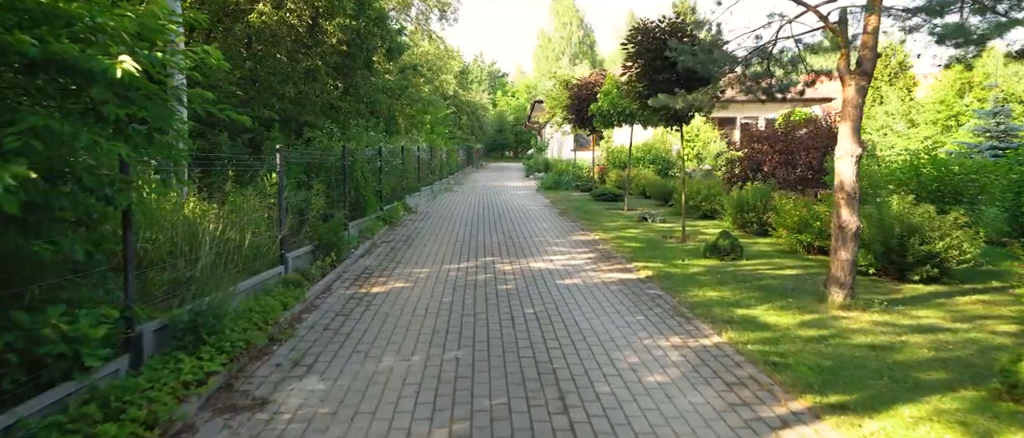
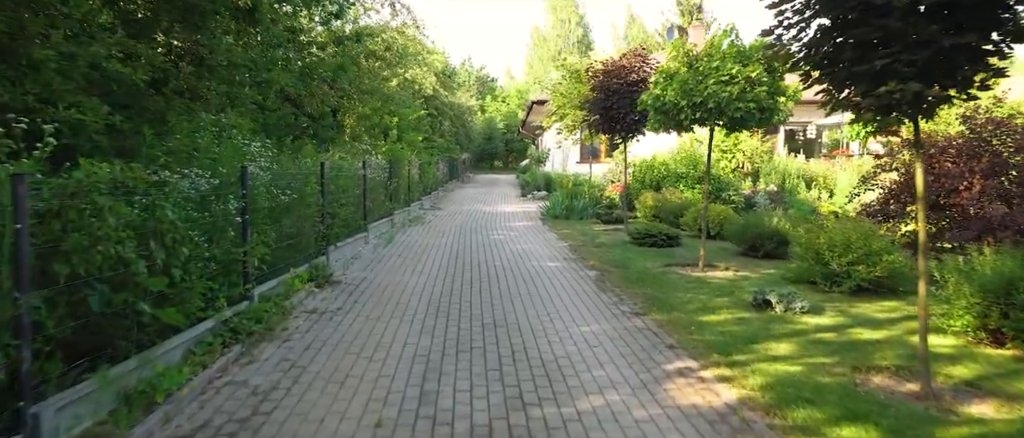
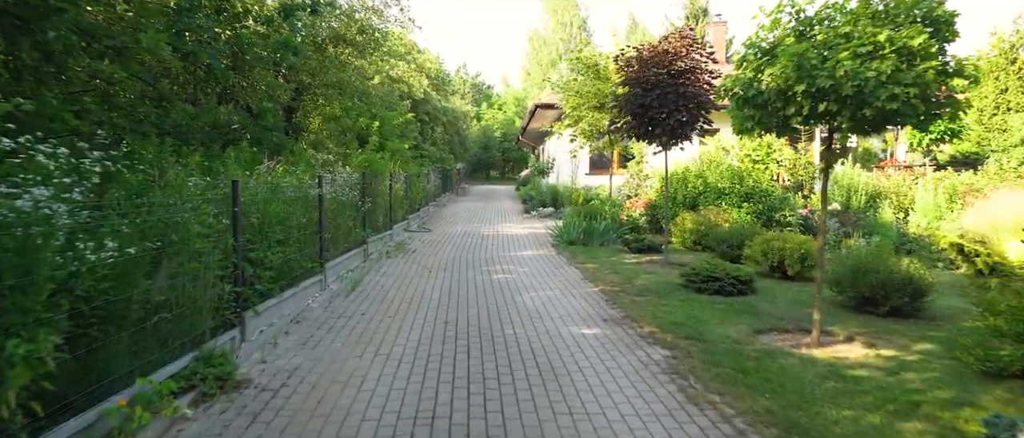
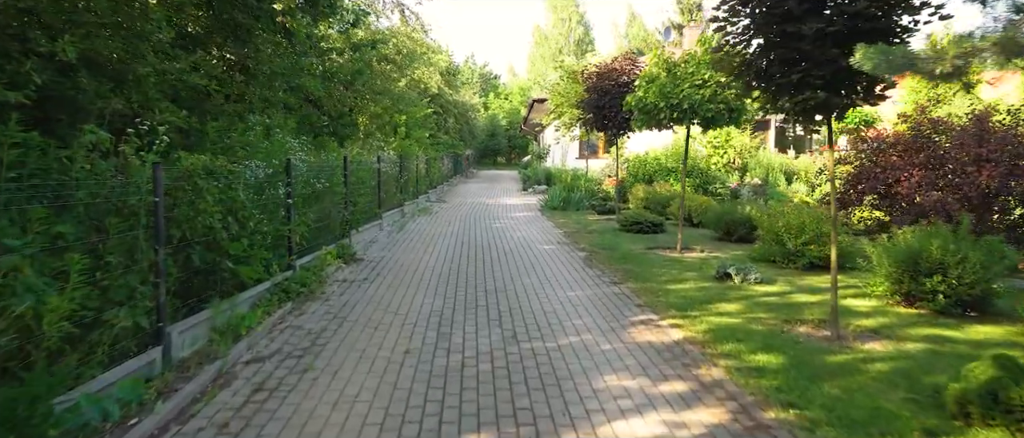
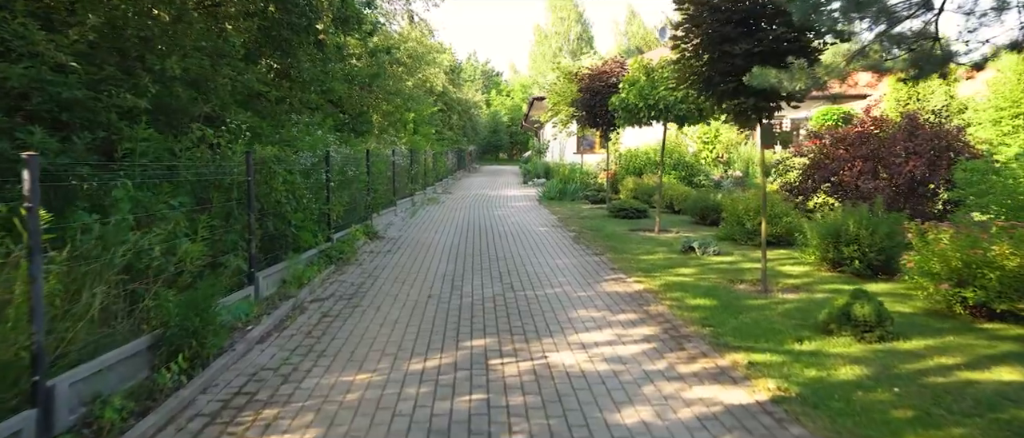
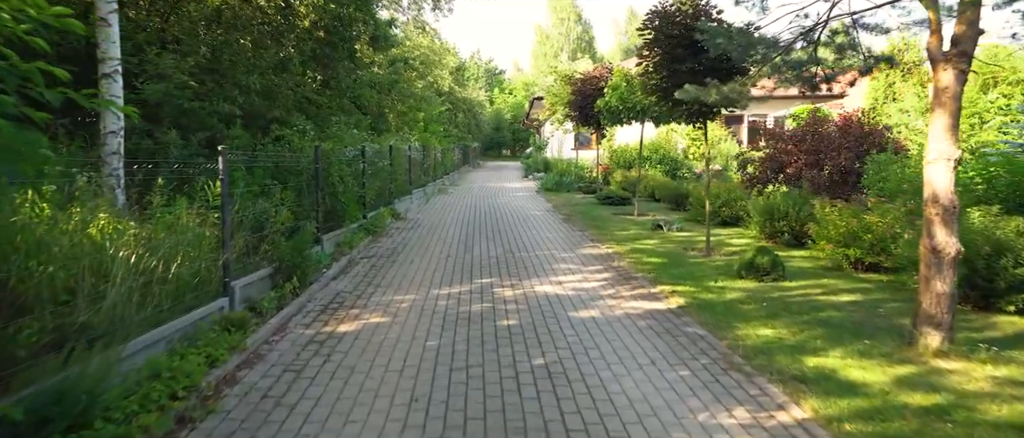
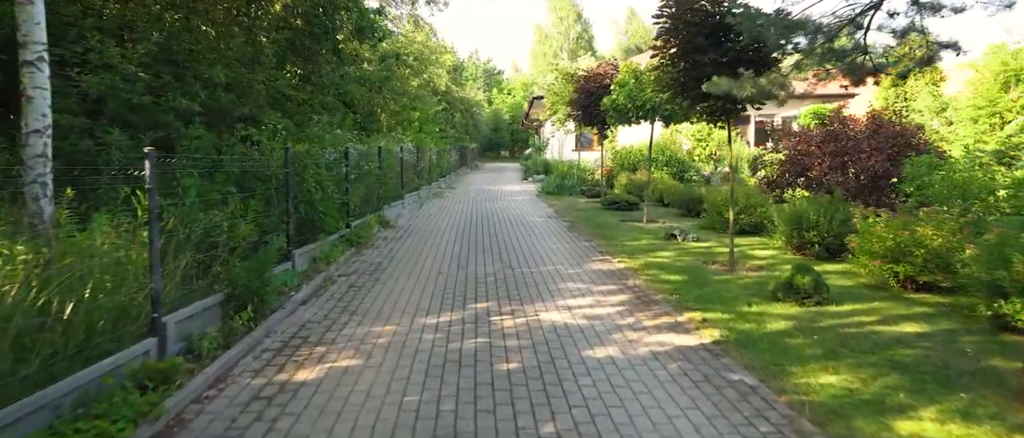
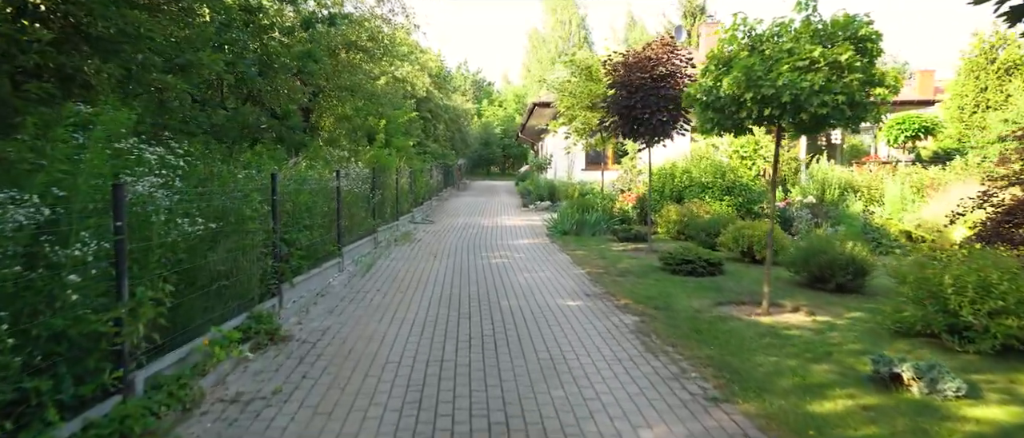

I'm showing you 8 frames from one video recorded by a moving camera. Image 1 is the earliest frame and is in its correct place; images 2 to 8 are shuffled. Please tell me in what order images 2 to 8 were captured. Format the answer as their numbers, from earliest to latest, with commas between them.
6, 7, 5, 4, 2, 8, 3
